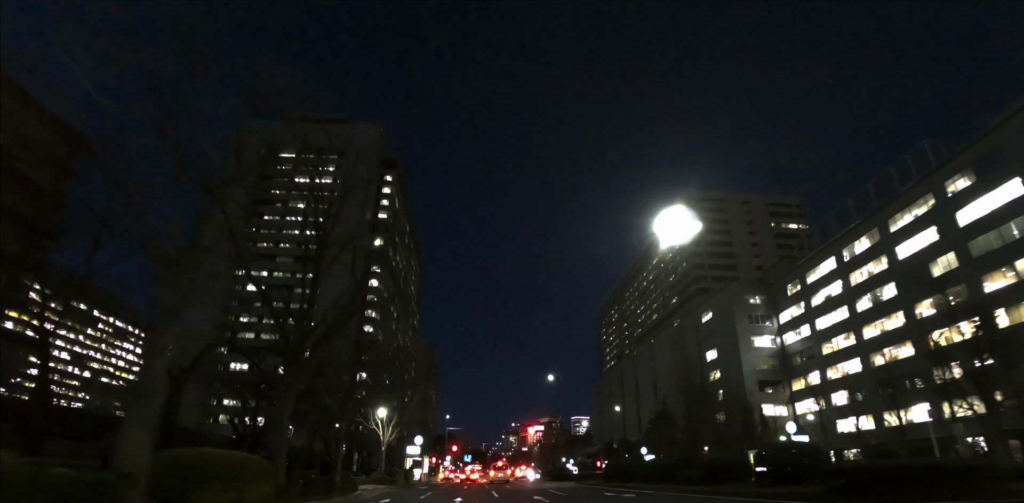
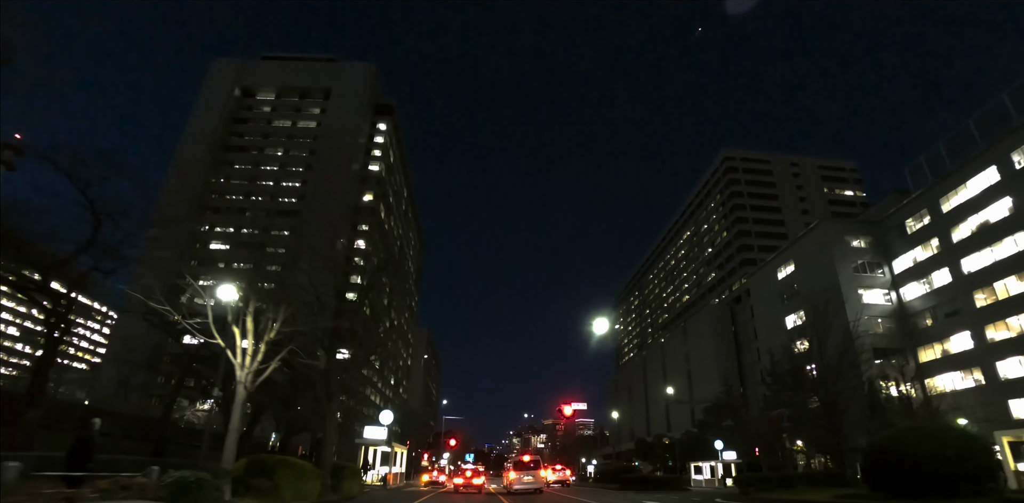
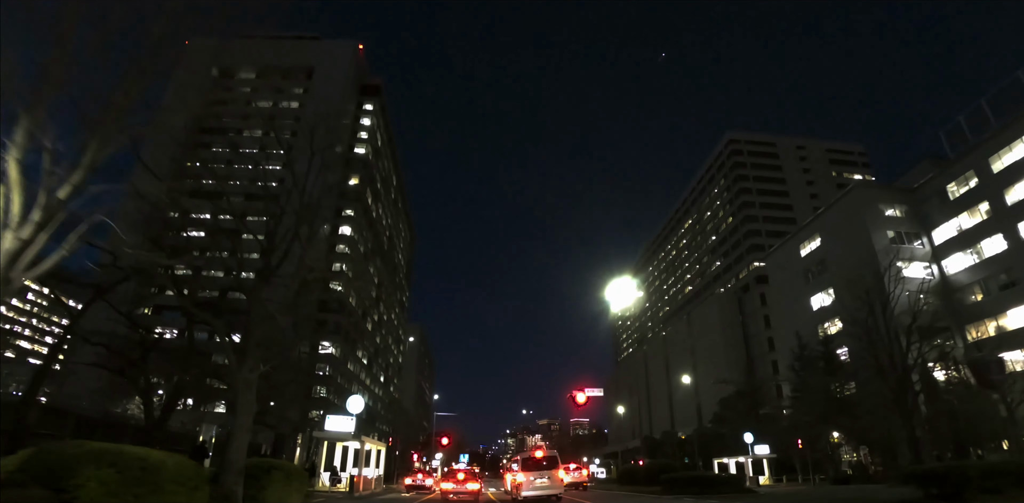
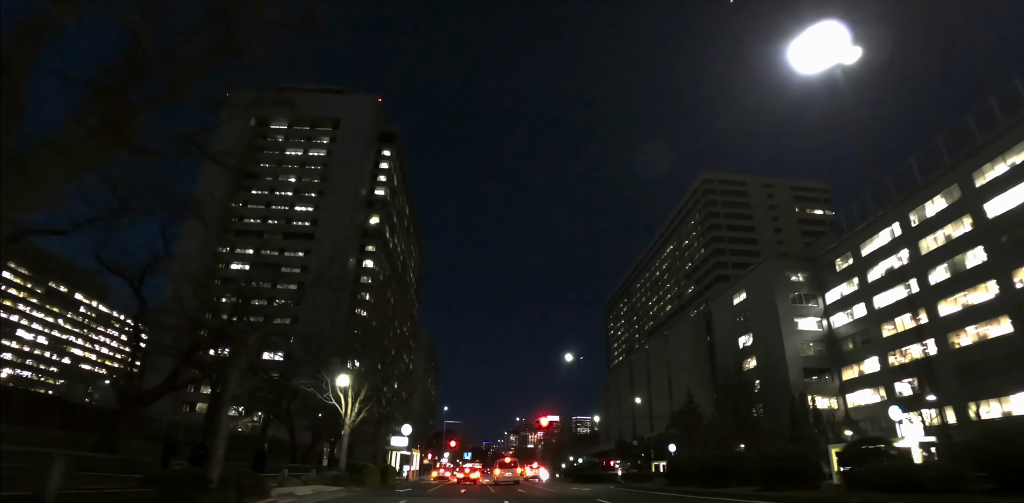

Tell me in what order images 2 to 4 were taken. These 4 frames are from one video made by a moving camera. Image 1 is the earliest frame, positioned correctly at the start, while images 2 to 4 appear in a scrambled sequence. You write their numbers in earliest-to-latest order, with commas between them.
4, 2, 3
